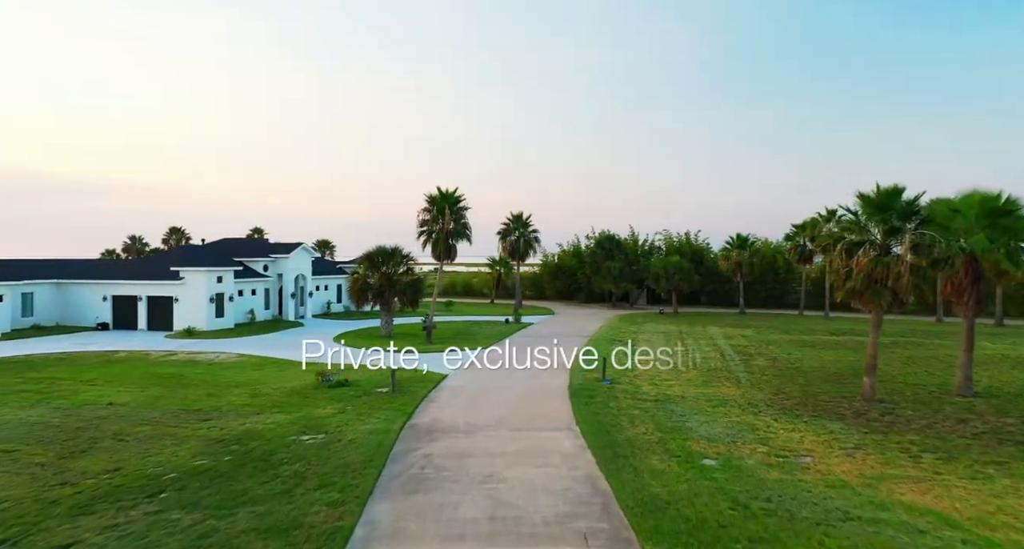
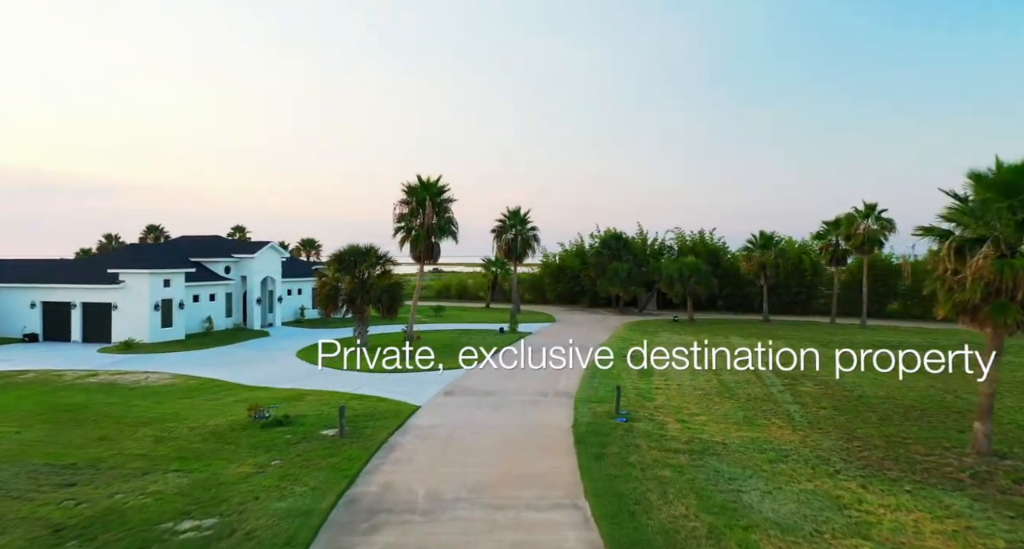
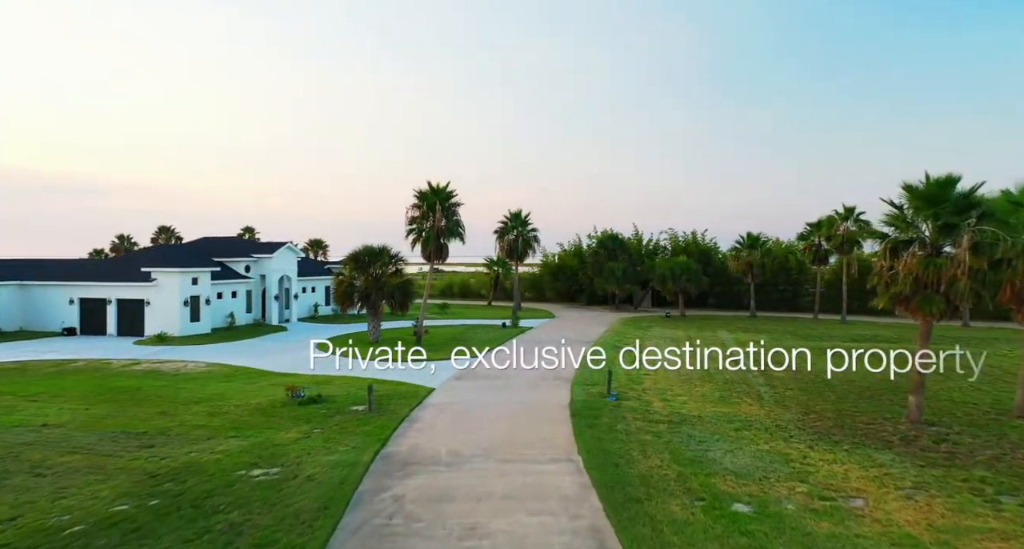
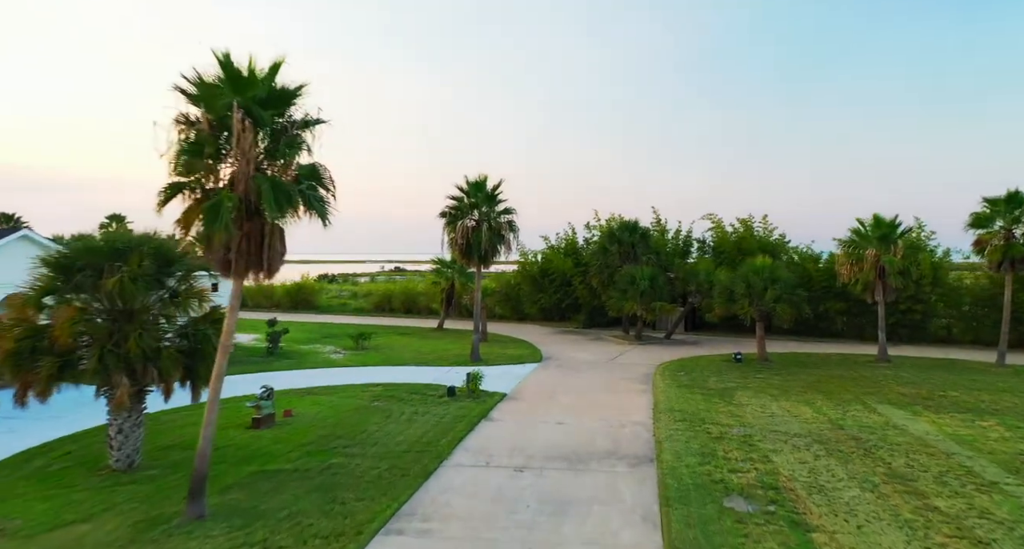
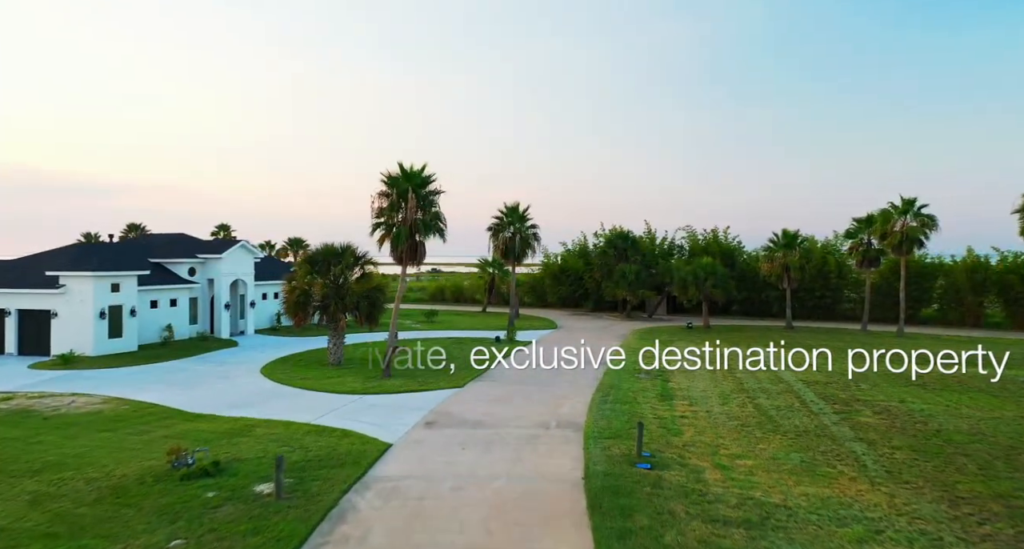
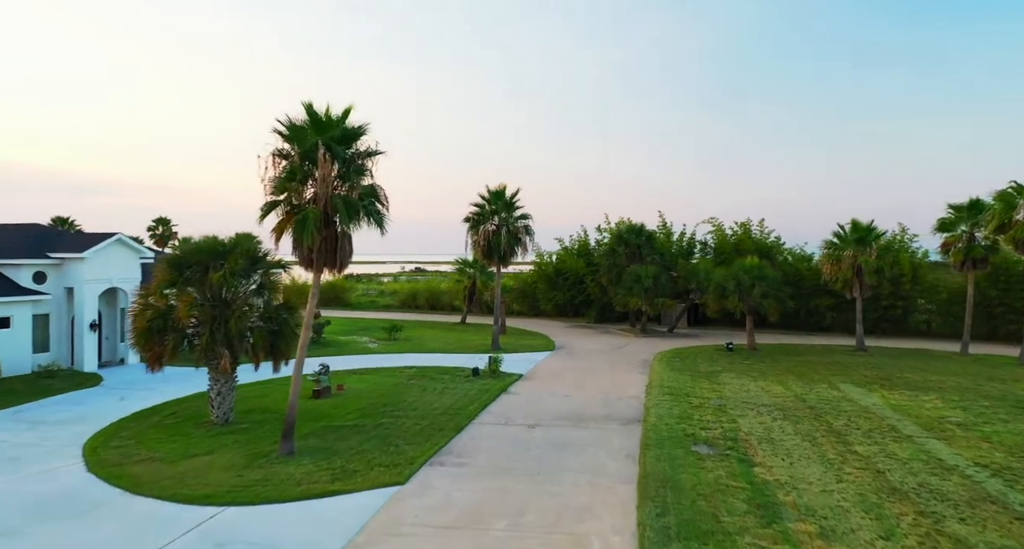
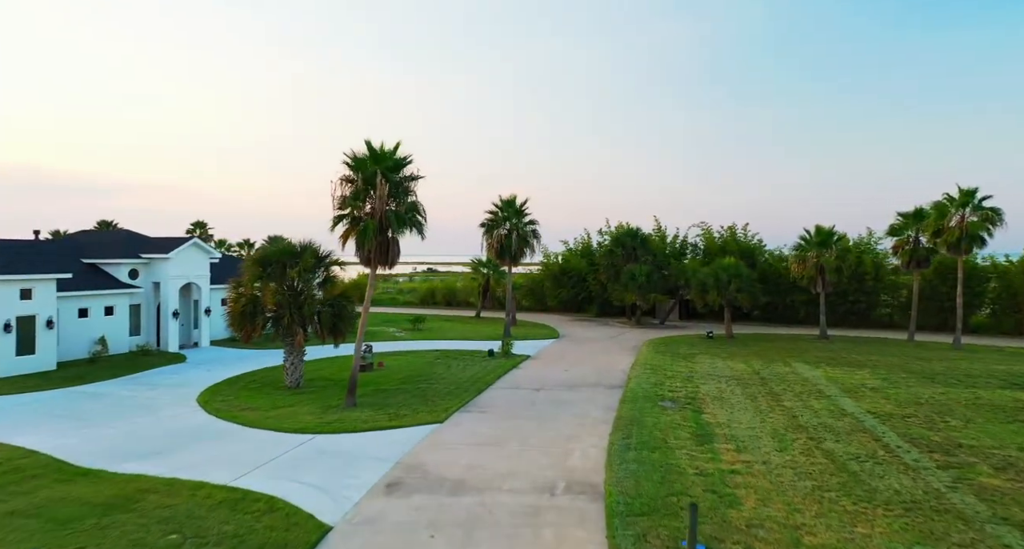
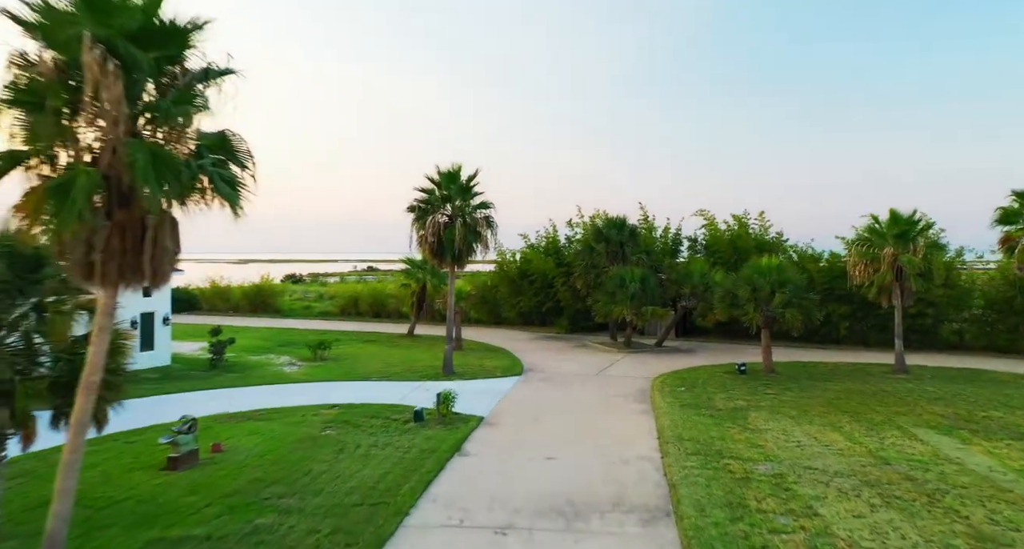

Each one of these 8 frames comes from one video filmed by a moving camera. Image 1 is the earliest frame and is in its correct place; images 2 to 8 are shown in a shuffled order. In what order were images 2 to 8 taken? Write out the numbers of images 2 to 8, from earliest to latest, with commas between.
3, 2, 5, 7, 6, 4, 8
